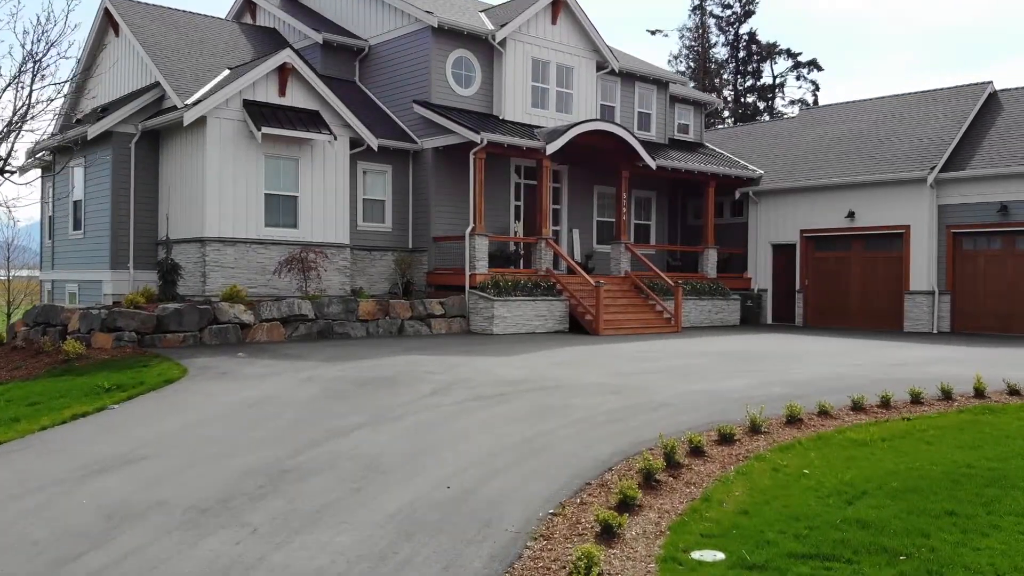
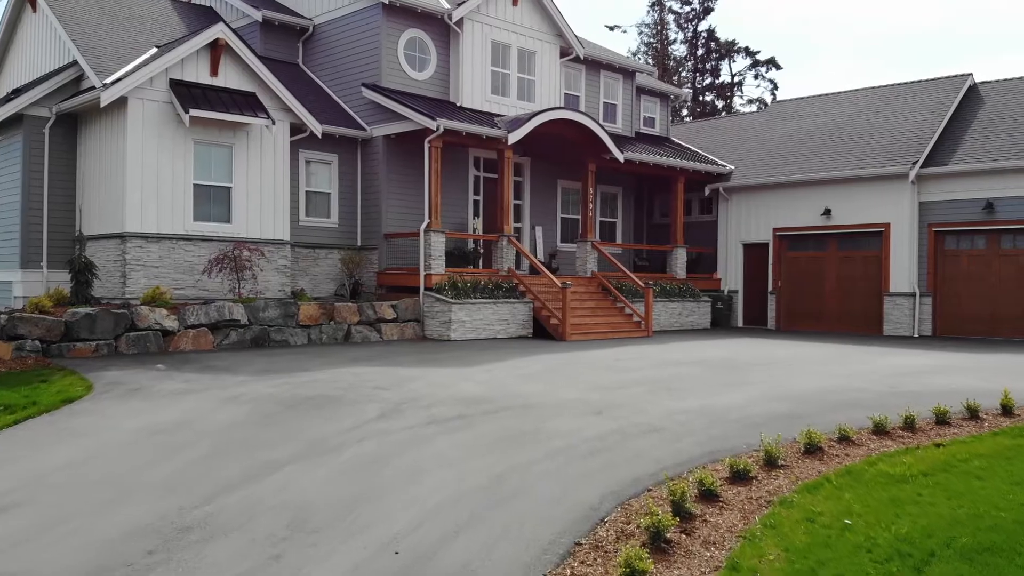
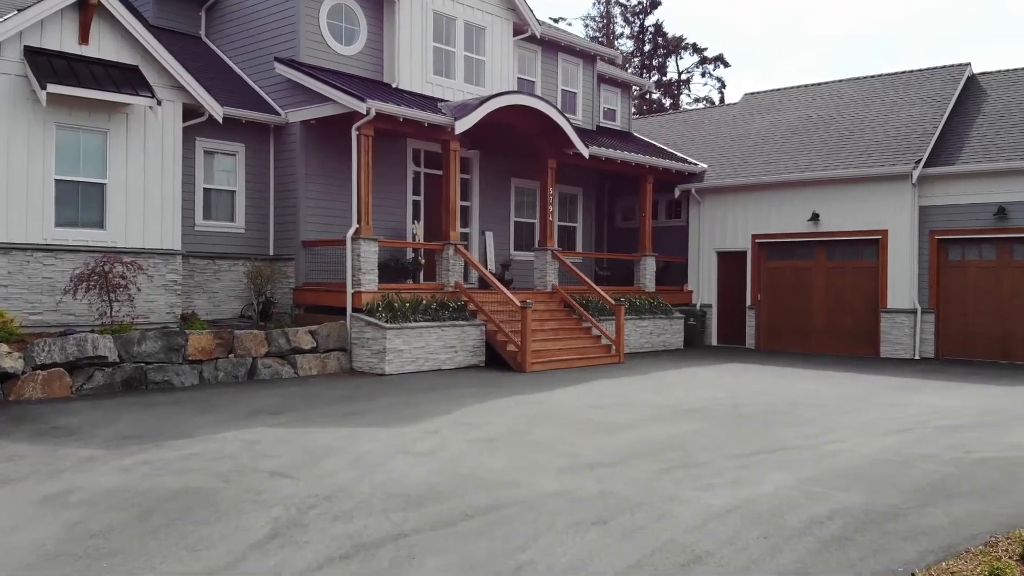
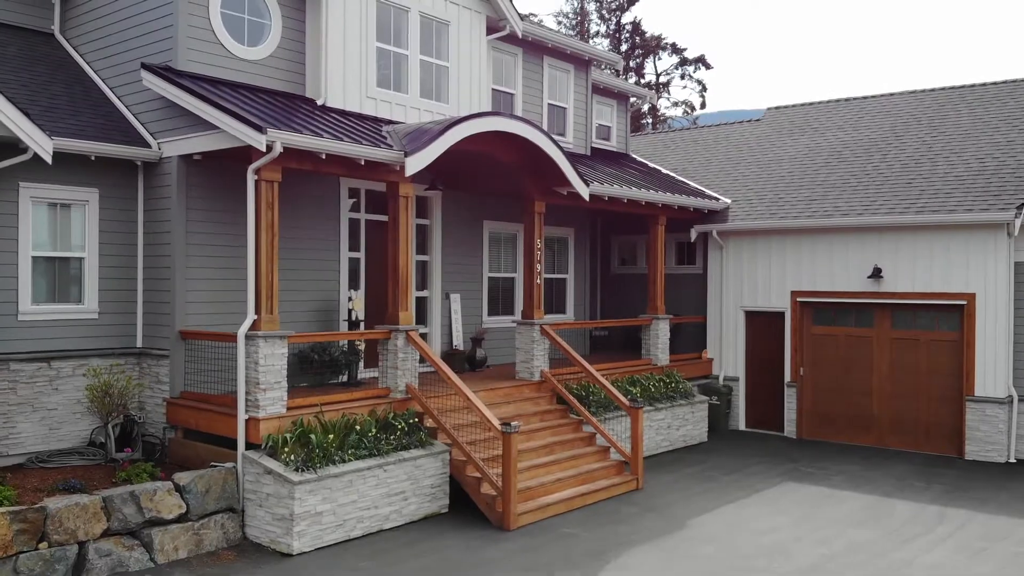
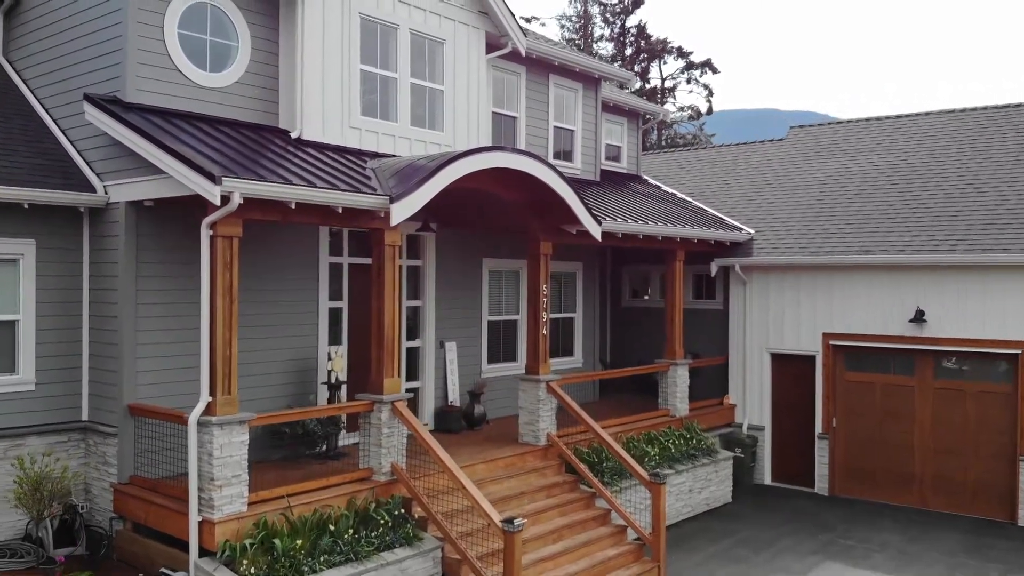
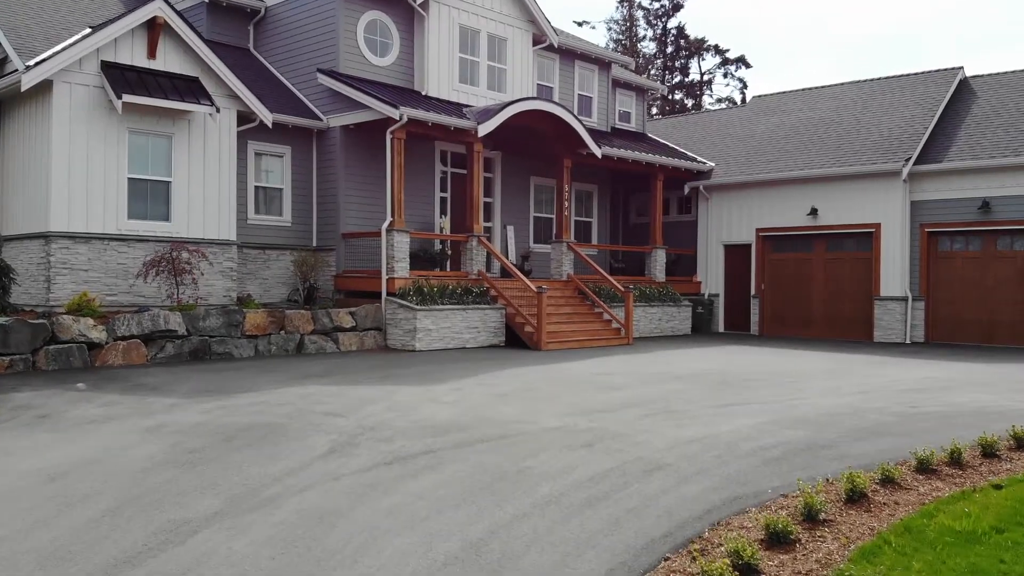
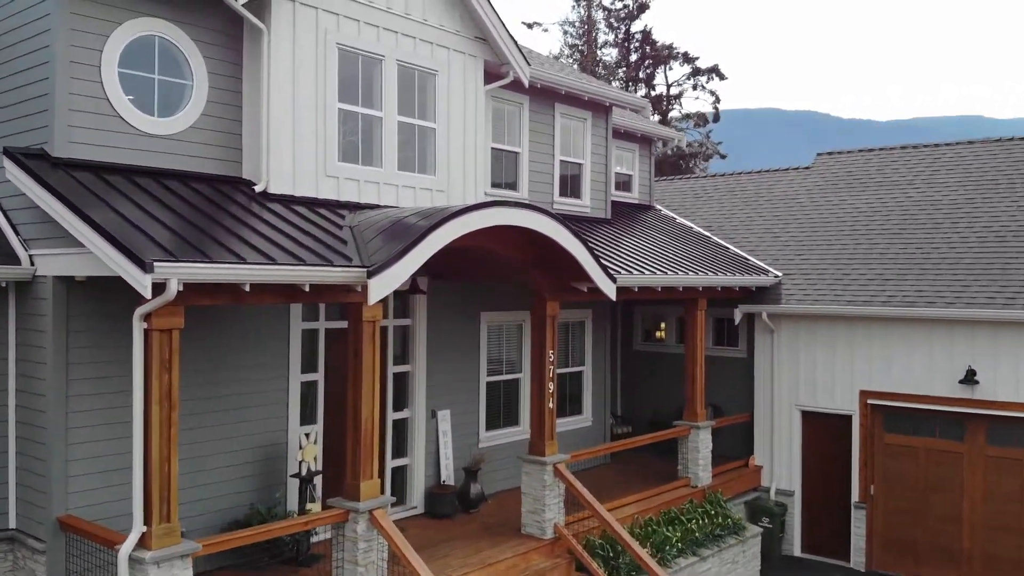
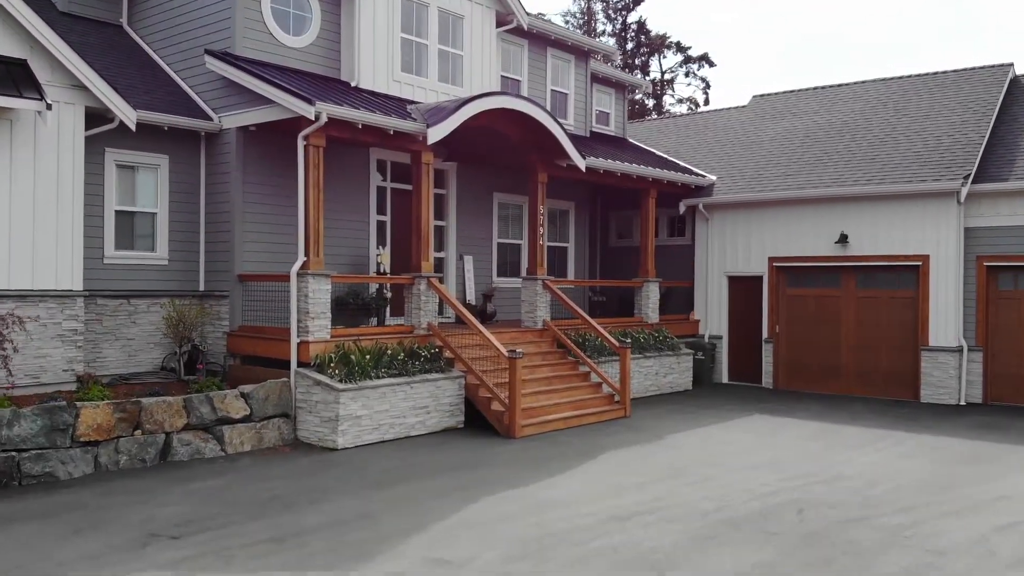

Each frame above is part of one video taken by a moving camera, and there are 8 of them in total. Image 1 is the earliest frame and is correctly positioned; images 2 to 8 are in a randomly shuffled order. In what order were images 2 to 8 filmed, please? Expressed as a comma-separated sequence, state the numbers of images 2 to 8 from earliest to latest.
2, 6, 3, 8, 4, 5, 7
